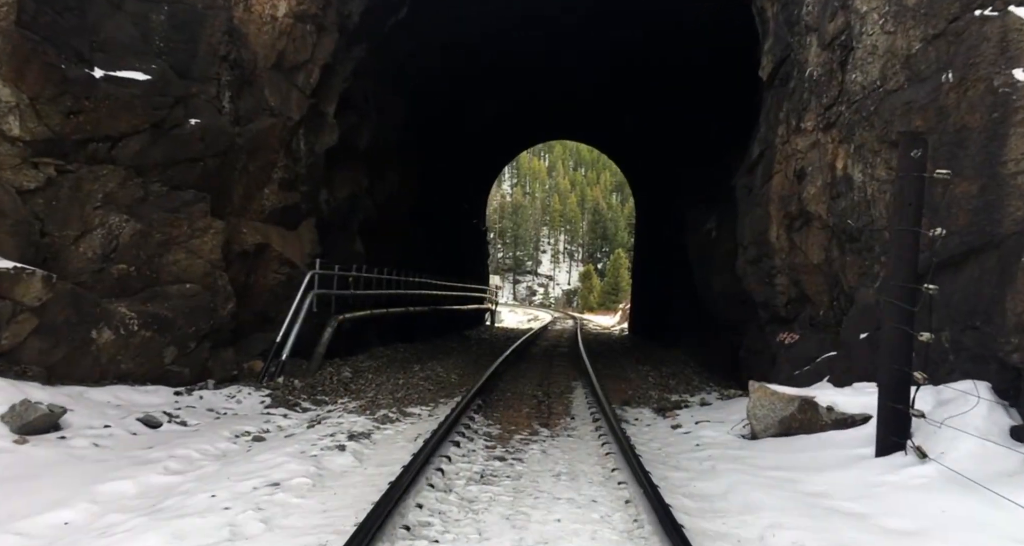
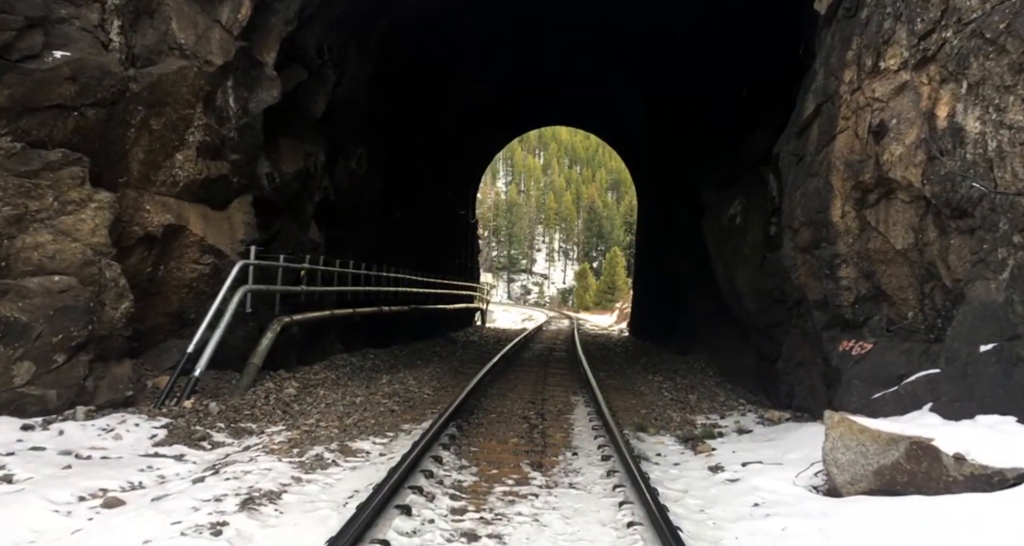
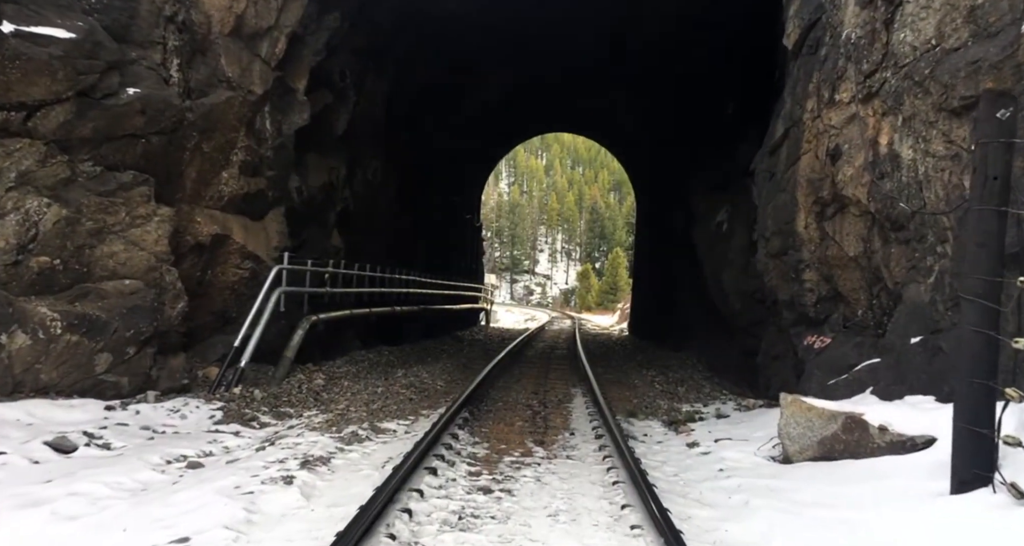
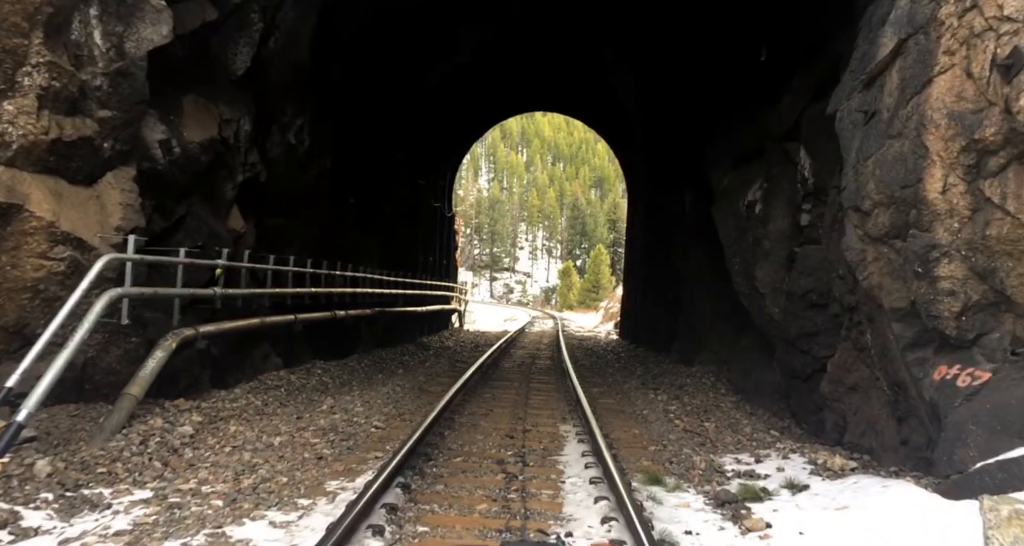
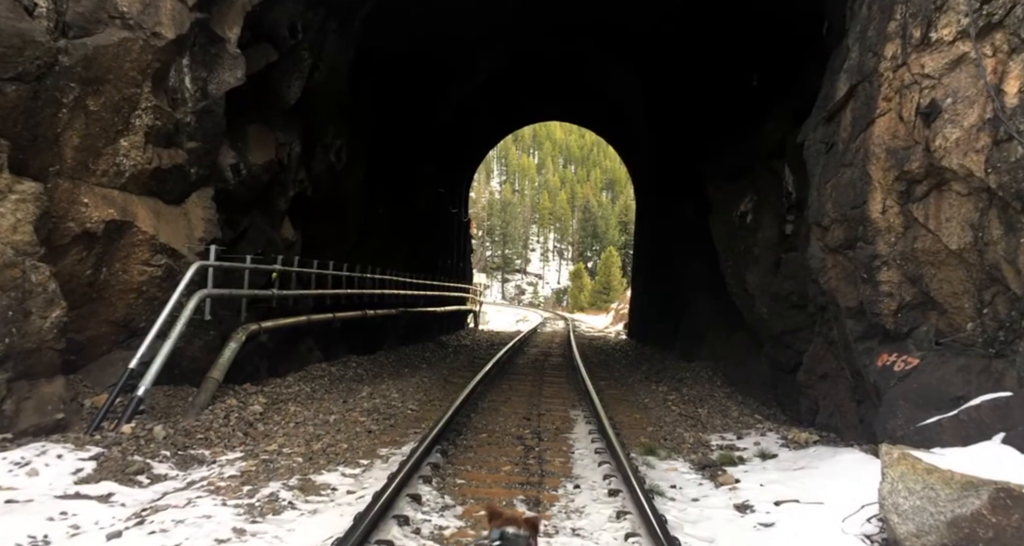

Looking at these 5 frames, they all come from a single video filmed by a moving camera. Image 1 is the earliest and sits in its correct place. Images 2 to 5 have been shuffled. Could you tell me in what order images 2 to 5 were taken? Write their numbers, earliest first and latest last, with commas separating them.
3, 2, 5, 4
